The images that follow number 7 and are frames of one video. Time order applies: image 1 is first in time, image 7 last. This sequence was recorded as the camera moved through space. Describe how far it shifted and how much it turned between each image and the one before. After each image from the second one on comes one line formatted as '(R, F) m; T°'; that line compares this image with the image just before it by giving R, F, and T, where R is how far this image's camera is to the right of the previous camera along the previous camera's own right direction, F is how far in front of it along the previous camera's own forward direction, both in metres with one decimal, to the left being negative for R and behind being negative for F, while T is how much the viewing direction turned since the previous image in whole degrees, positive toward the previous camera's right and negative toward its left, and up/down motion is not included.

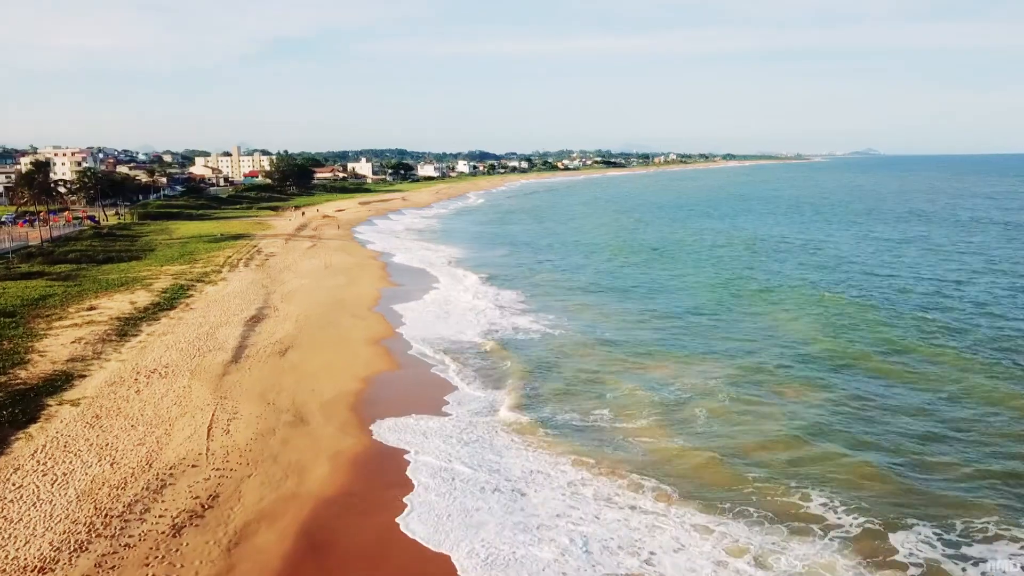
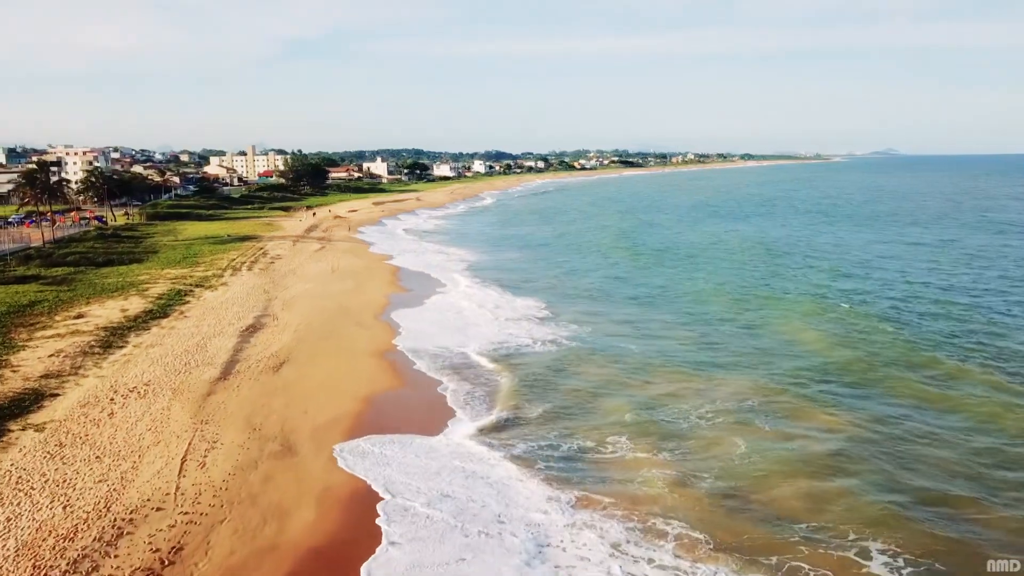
(0.0, +1.7) m; -1°
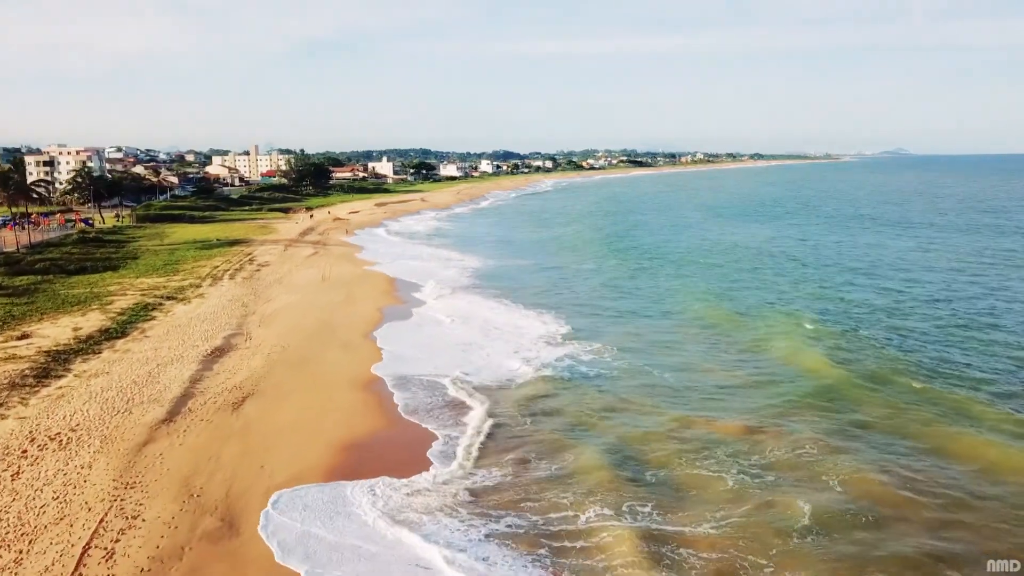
(+0.1, +3.0) m; -1°
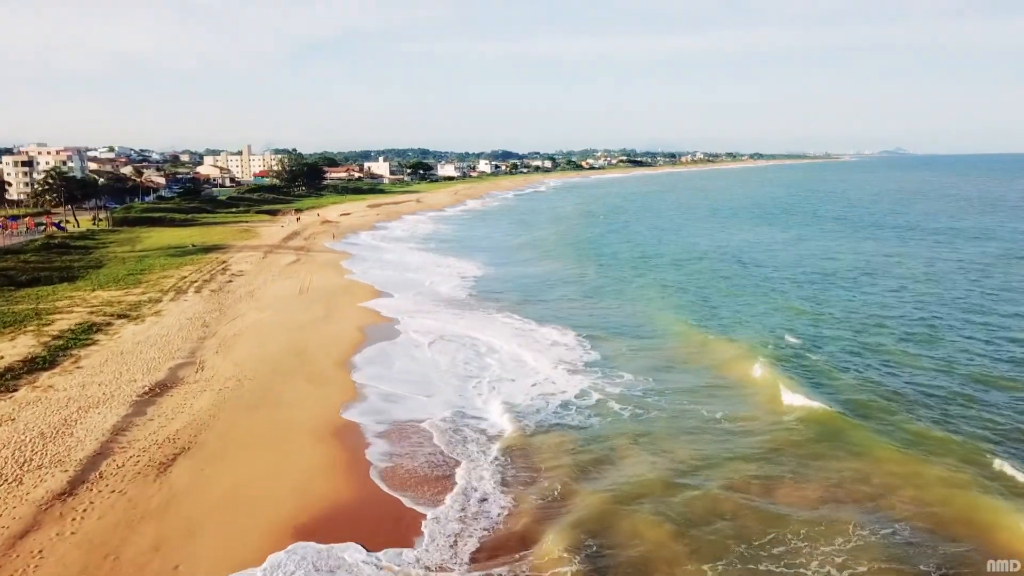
(0.0, +3.2) m; 0°
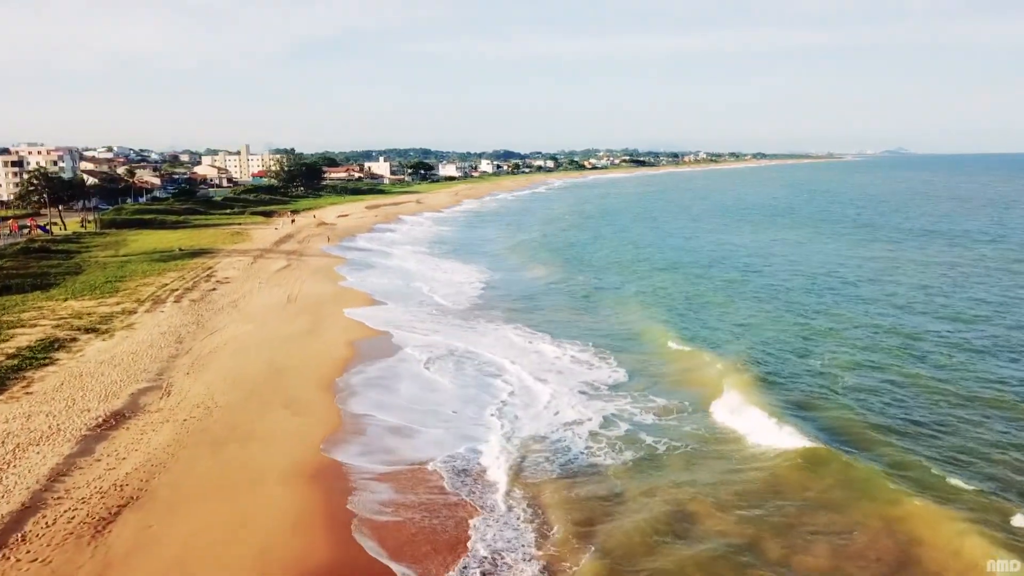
(0.0, +2.0) m; 0°
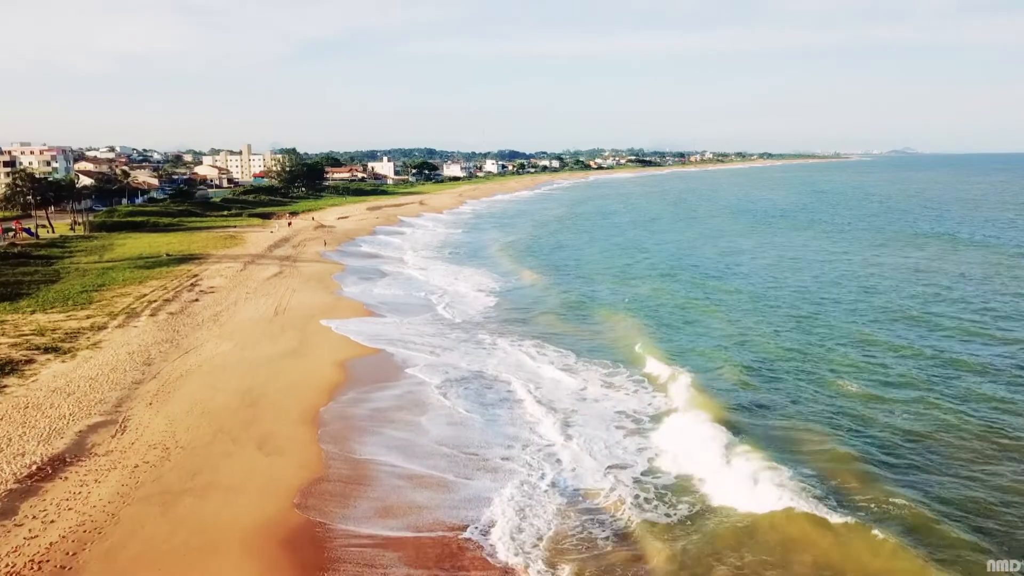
(-0.1, +2.2) m; 0°
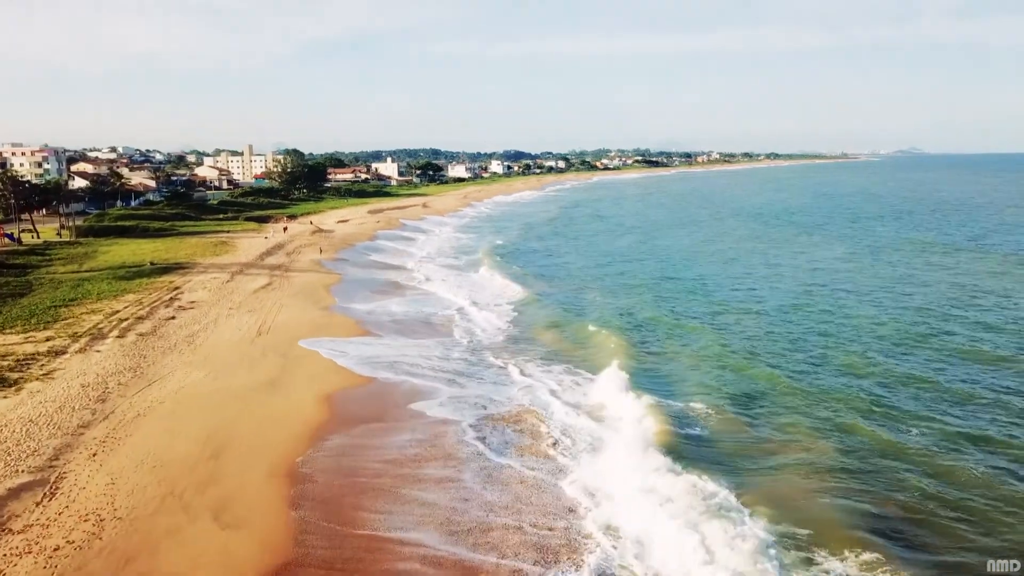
(-0.1, +2.5) m; 0°
